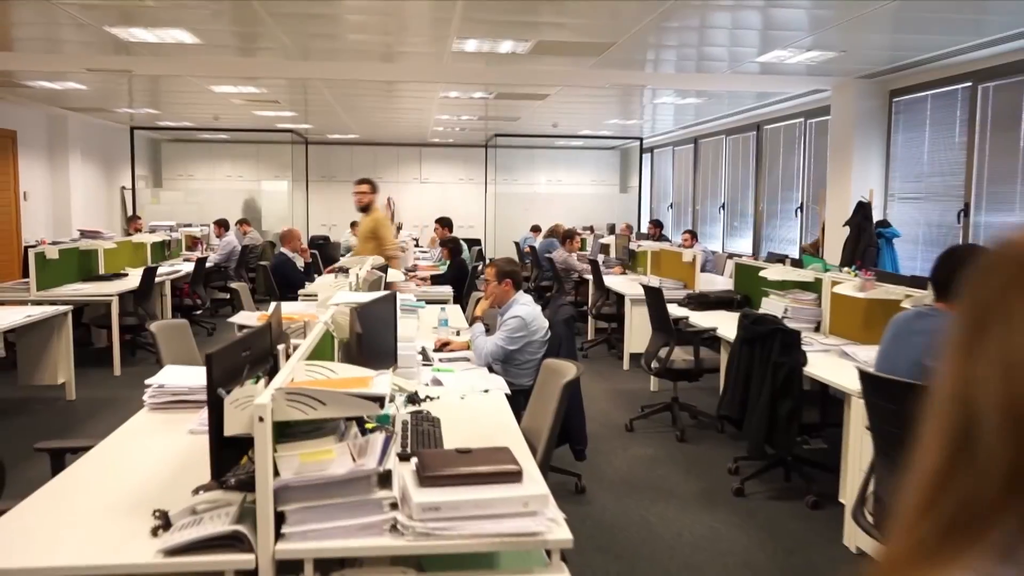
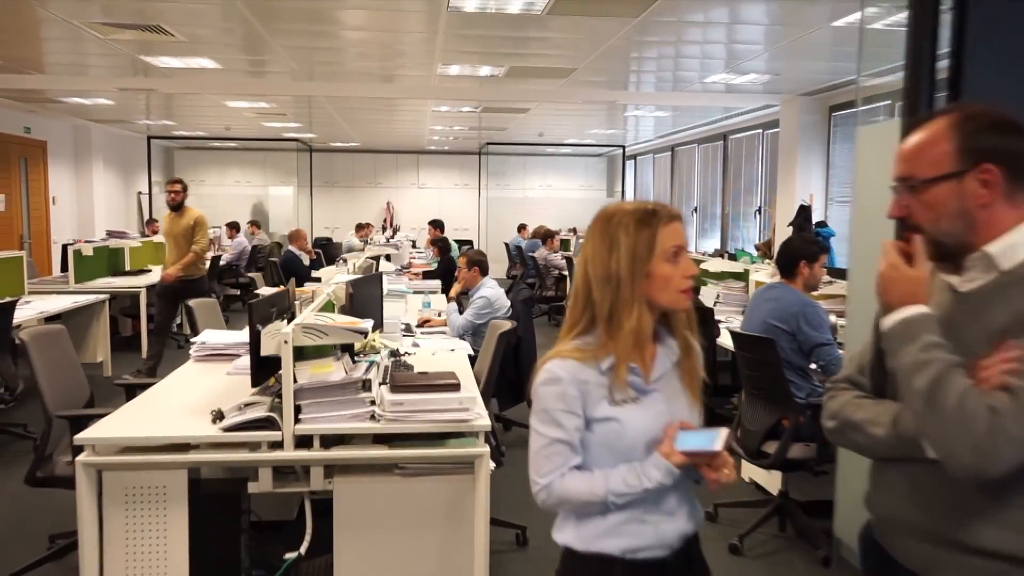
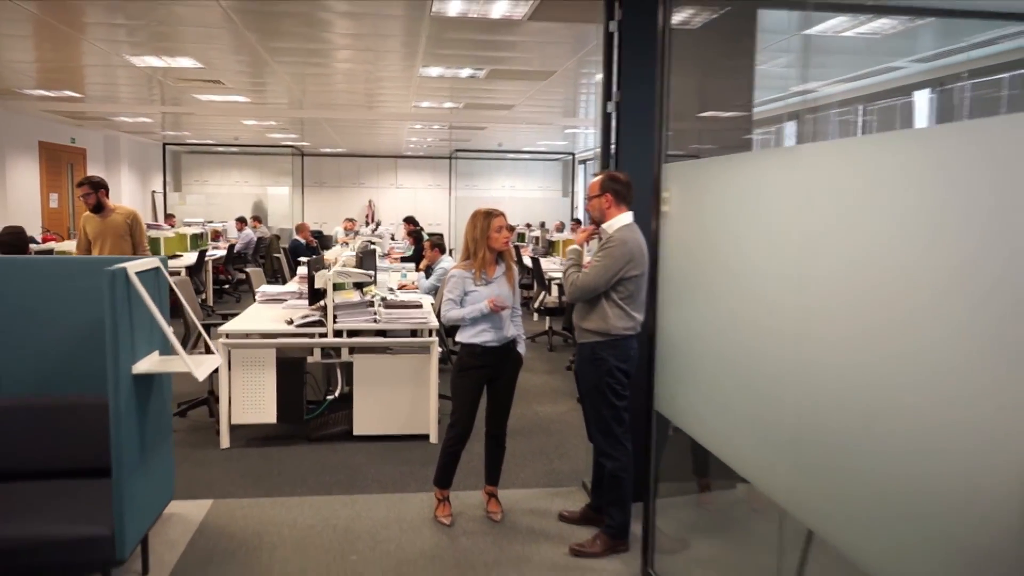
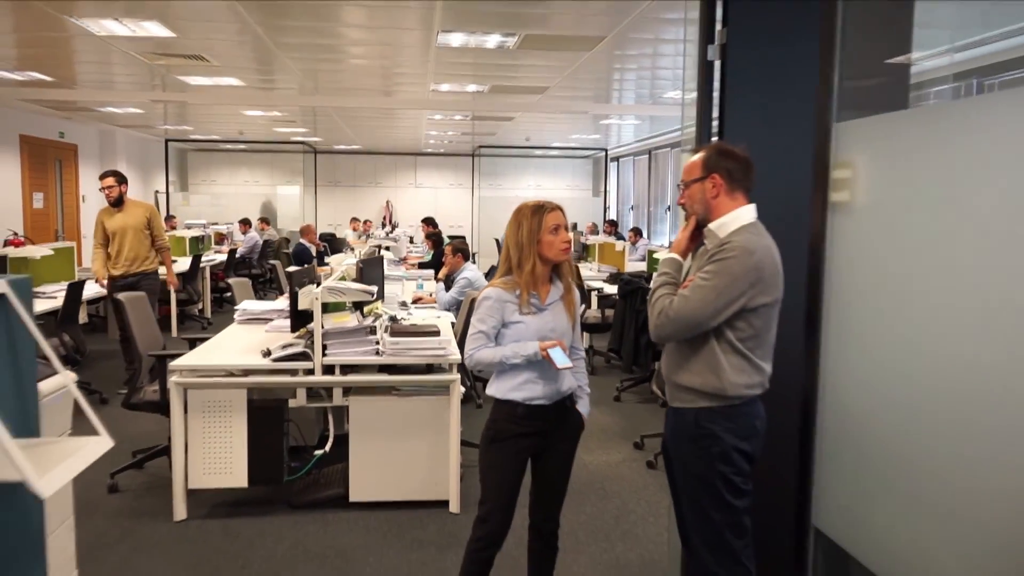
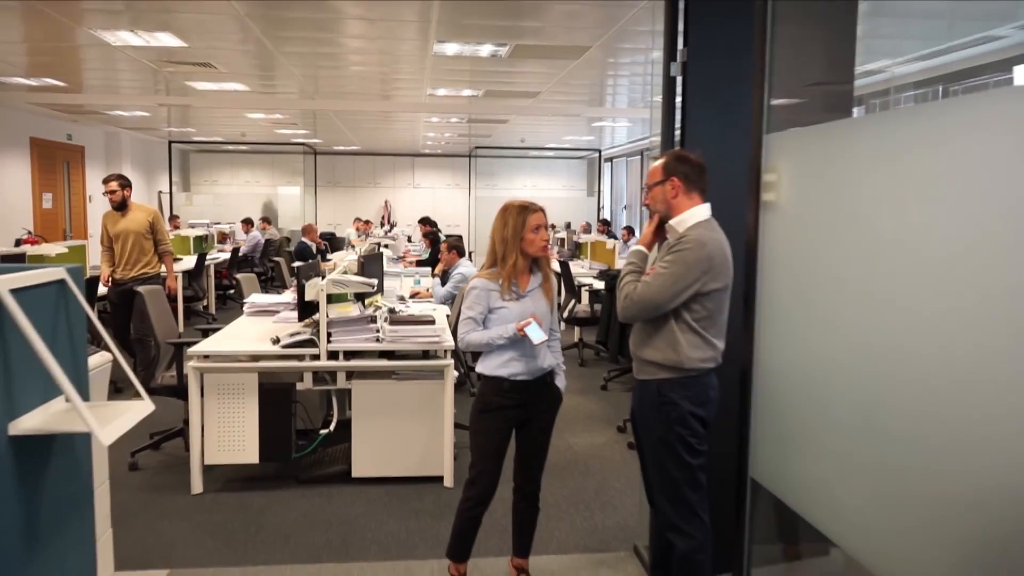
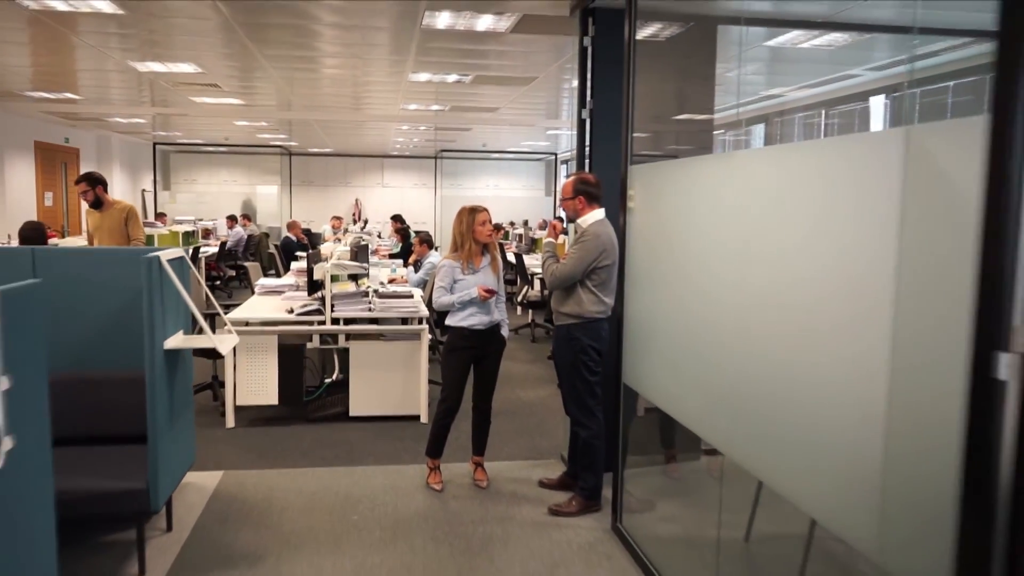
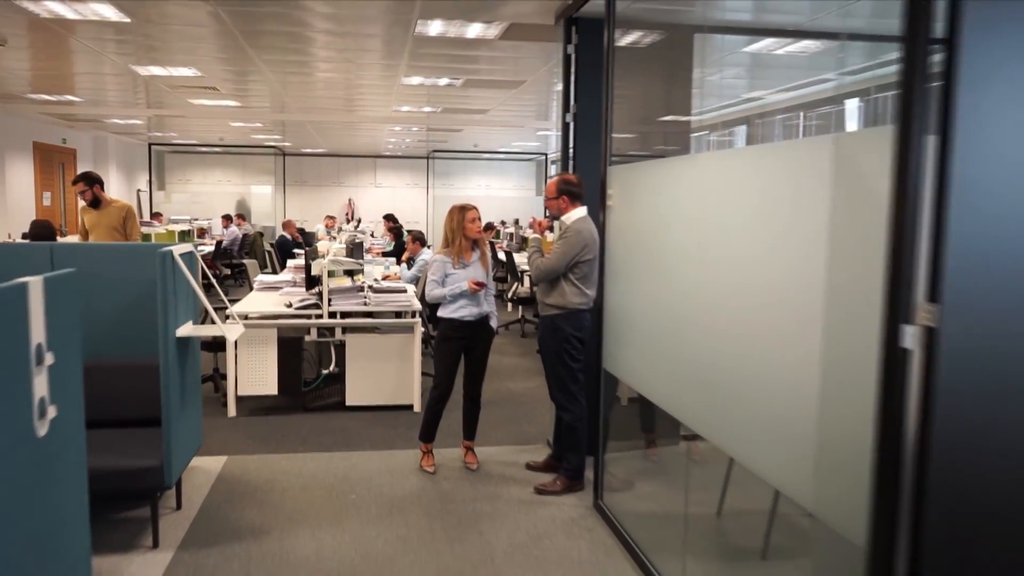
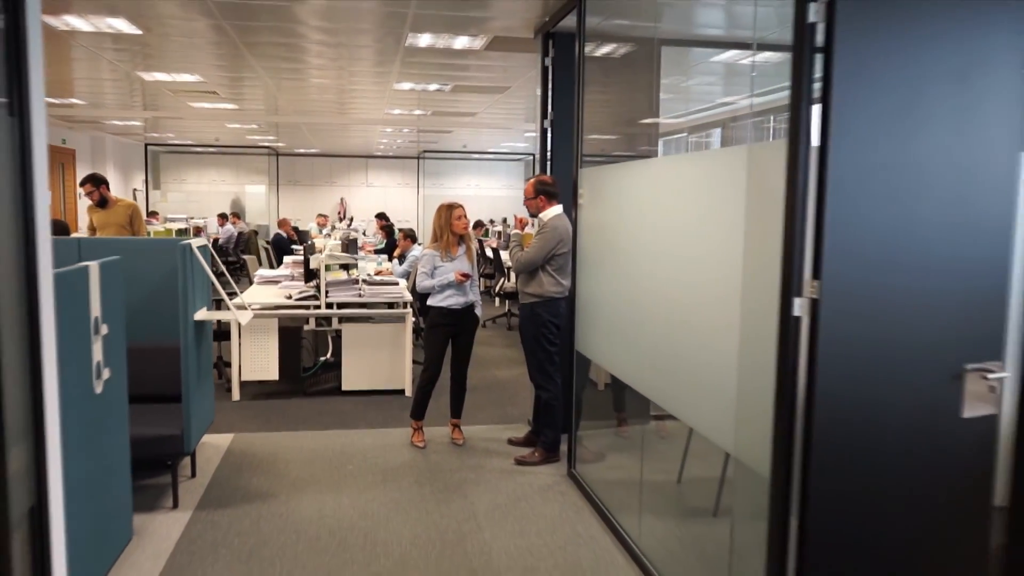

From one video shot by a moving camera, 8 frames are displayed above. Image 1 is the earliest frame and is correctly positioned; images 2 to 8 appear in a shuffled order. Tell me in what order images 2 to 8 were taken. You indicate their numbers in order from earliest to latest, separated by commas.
2, 4, 5, 3, 6, 7, 8
